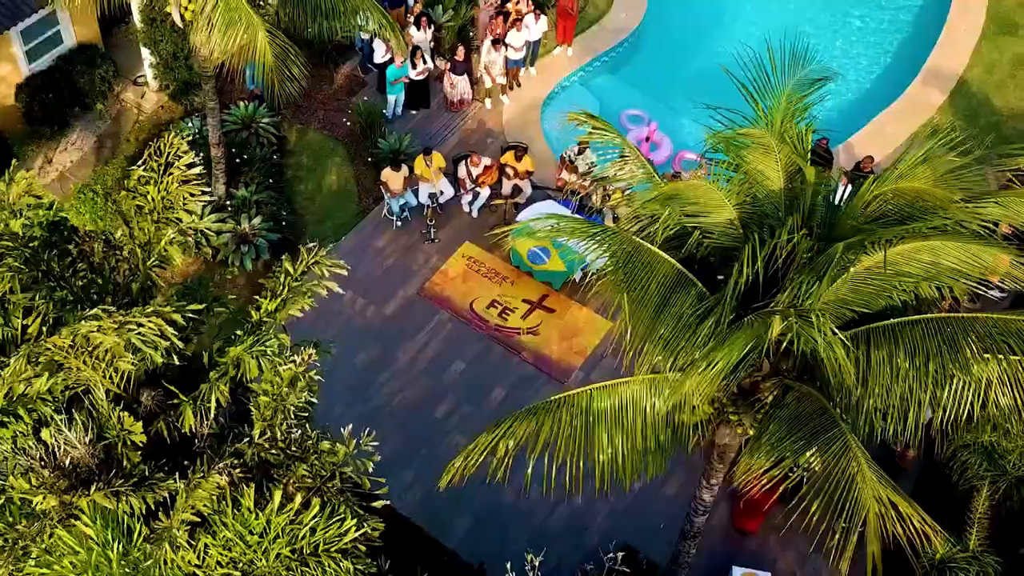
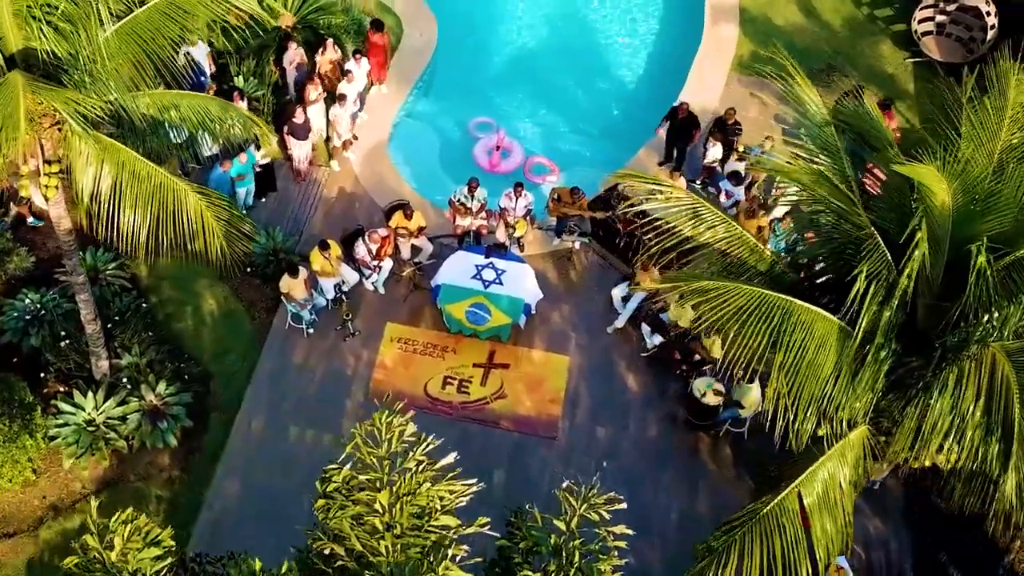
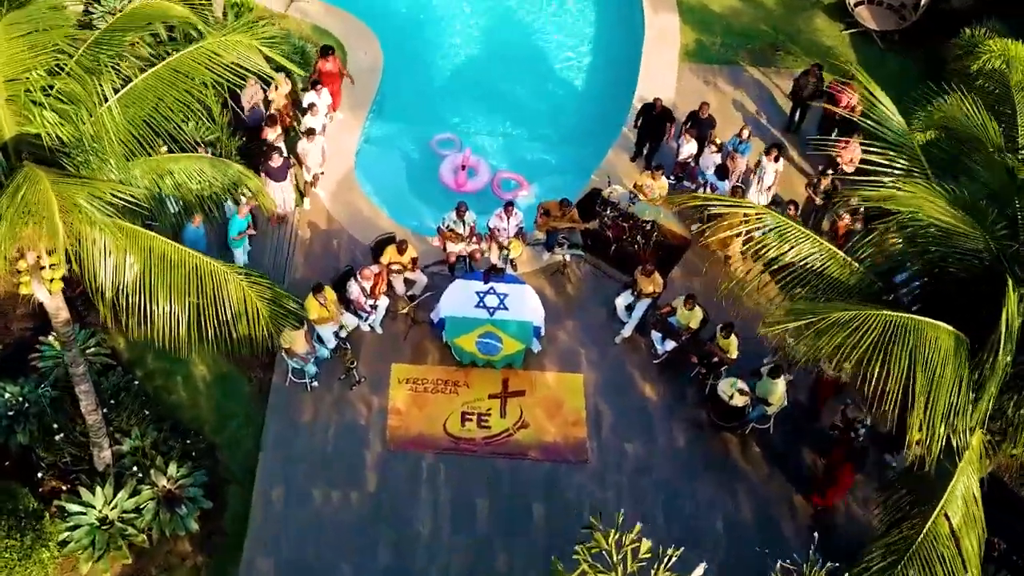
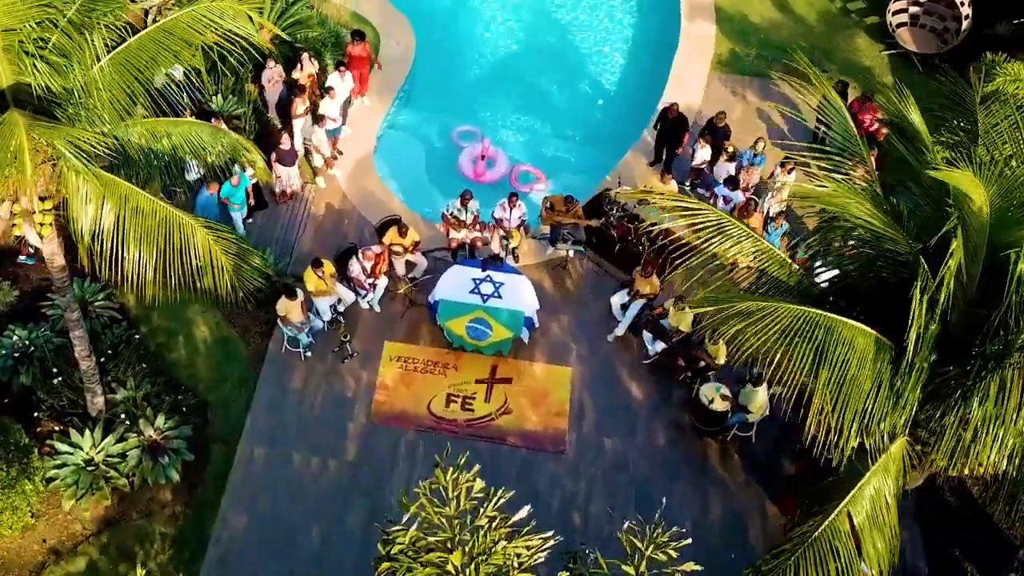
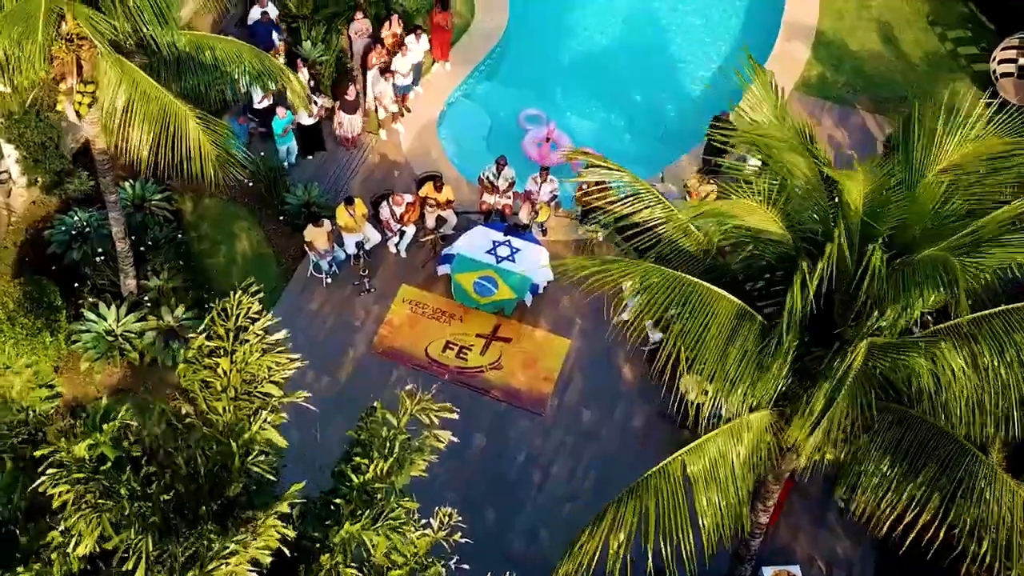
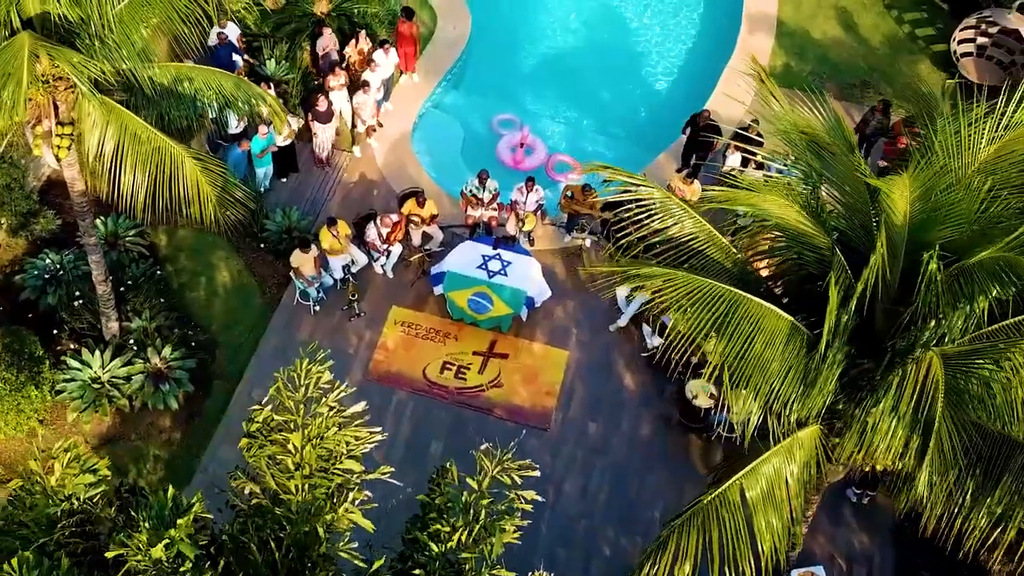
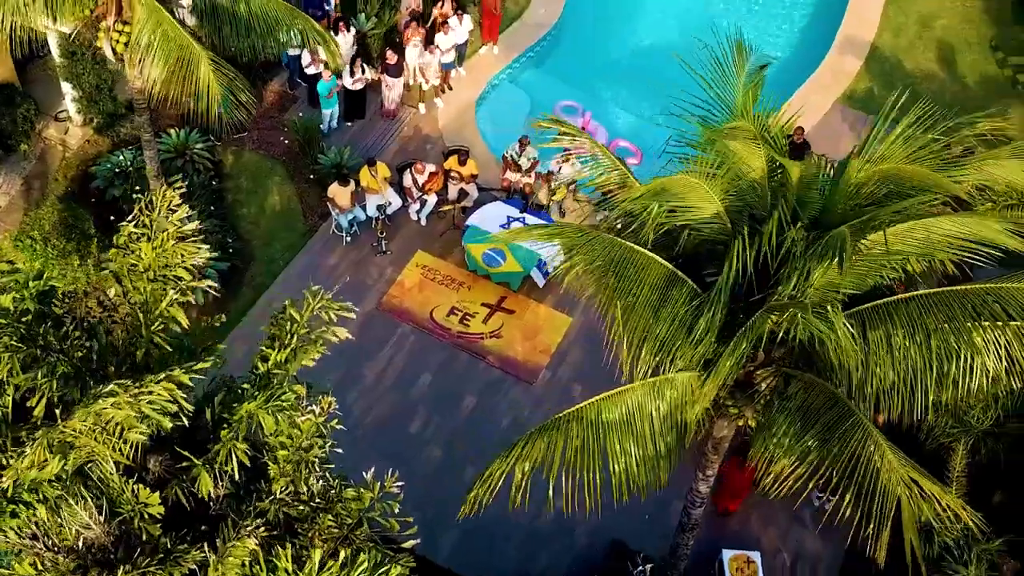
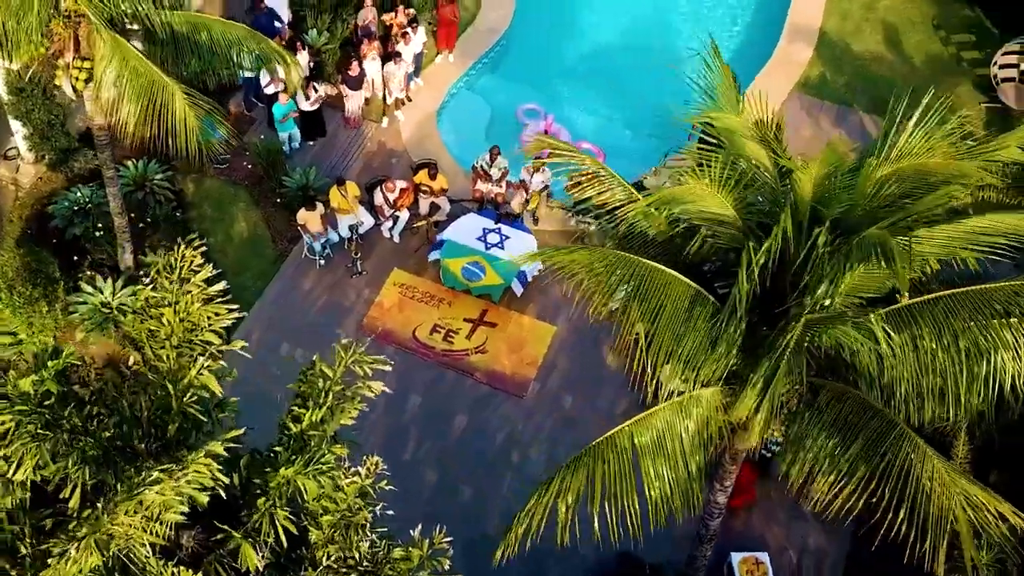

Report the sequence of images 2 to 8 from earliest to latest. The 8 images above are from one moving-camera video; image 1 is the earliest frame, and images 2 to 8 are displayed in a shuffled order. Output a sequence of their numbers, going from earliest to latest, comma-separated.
7, 8, 5, 6, 2, 4, 3
